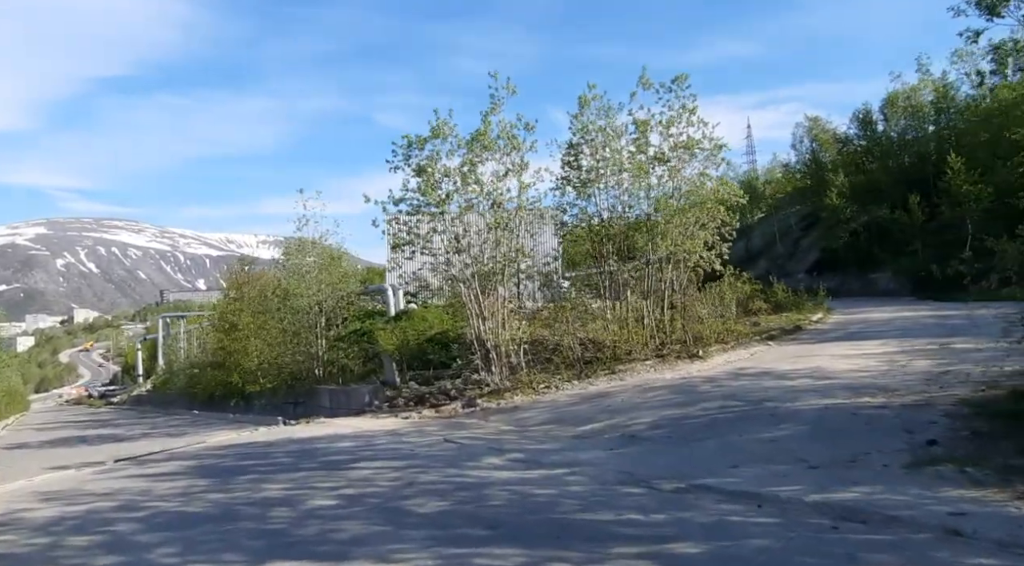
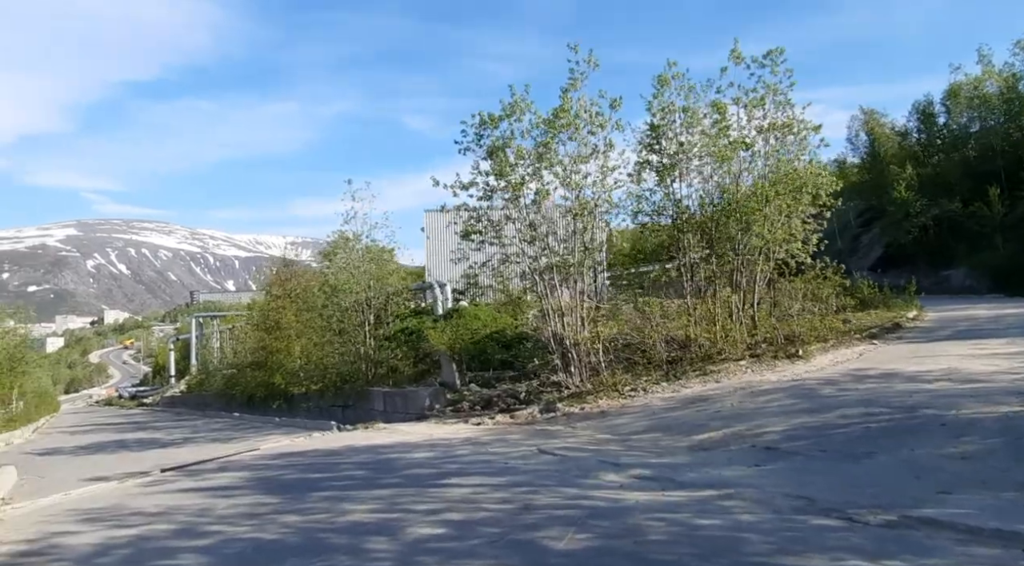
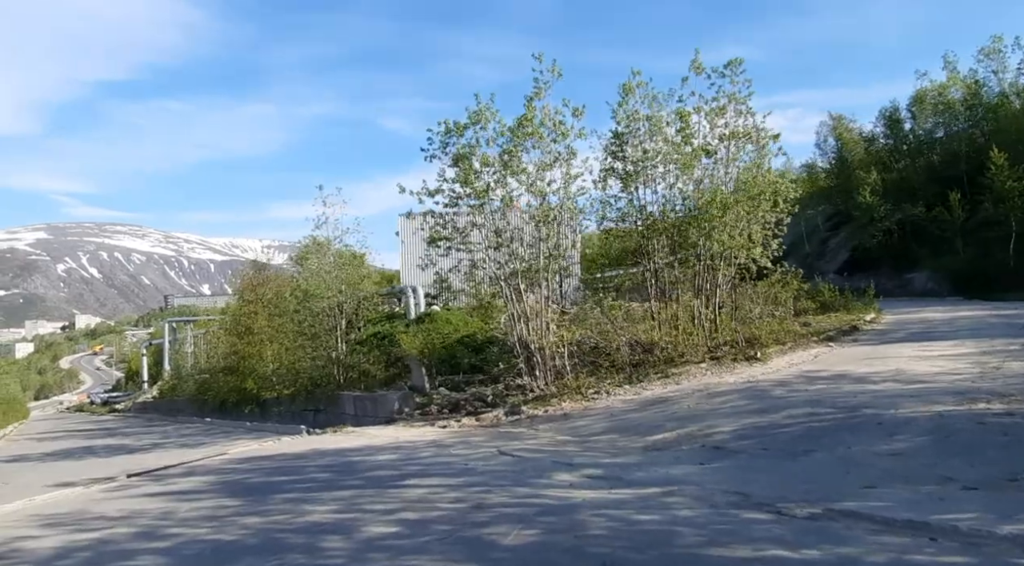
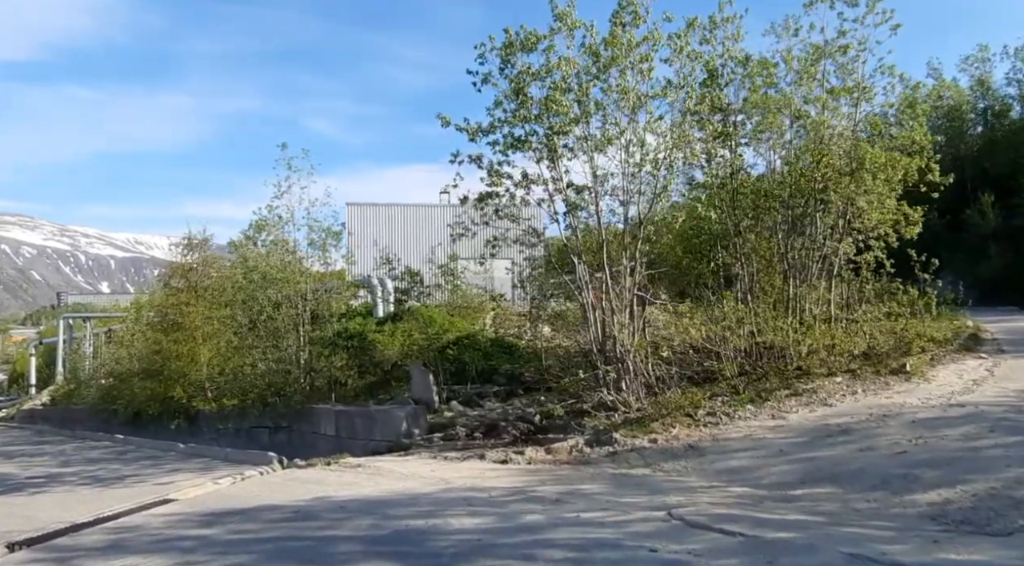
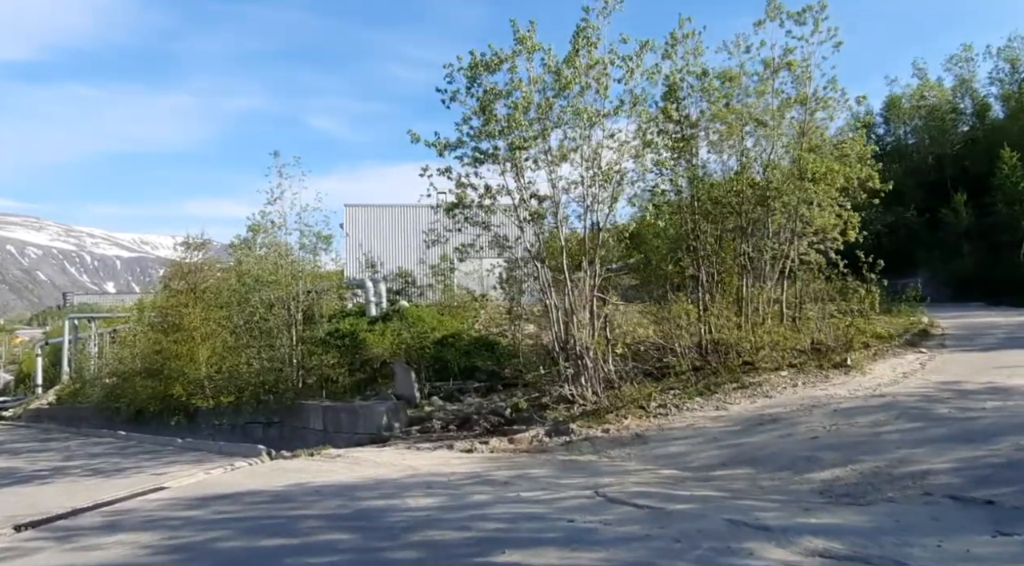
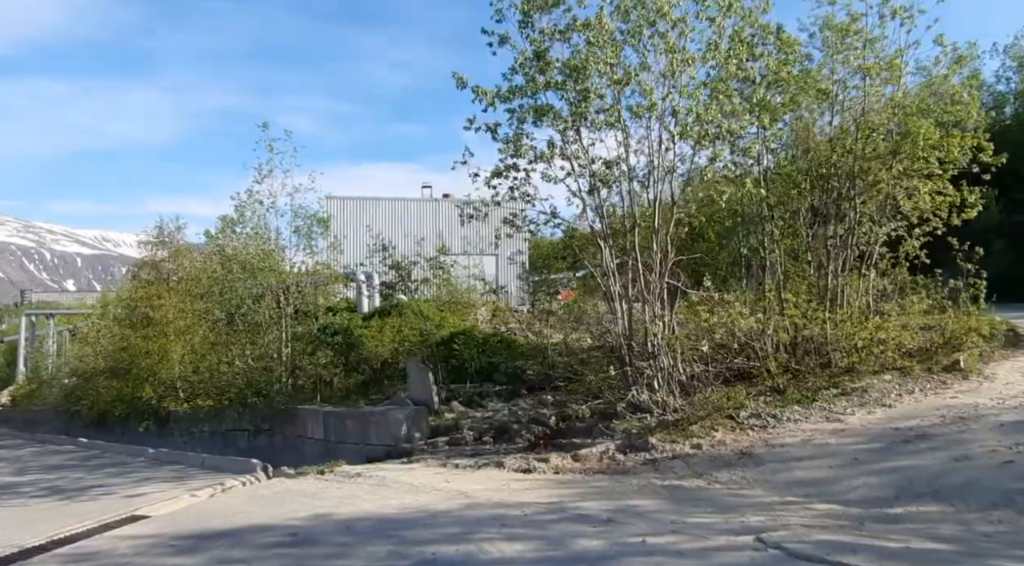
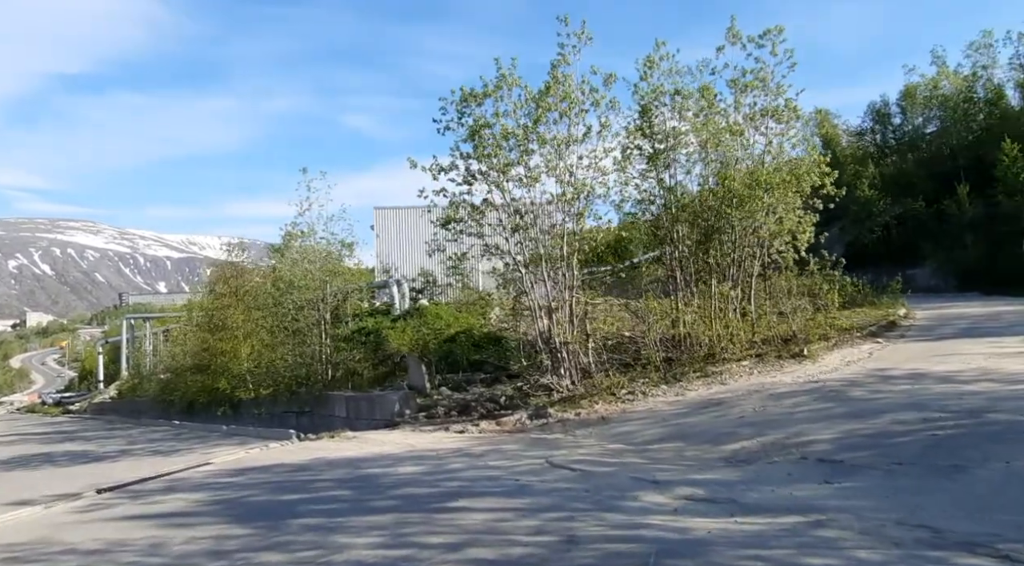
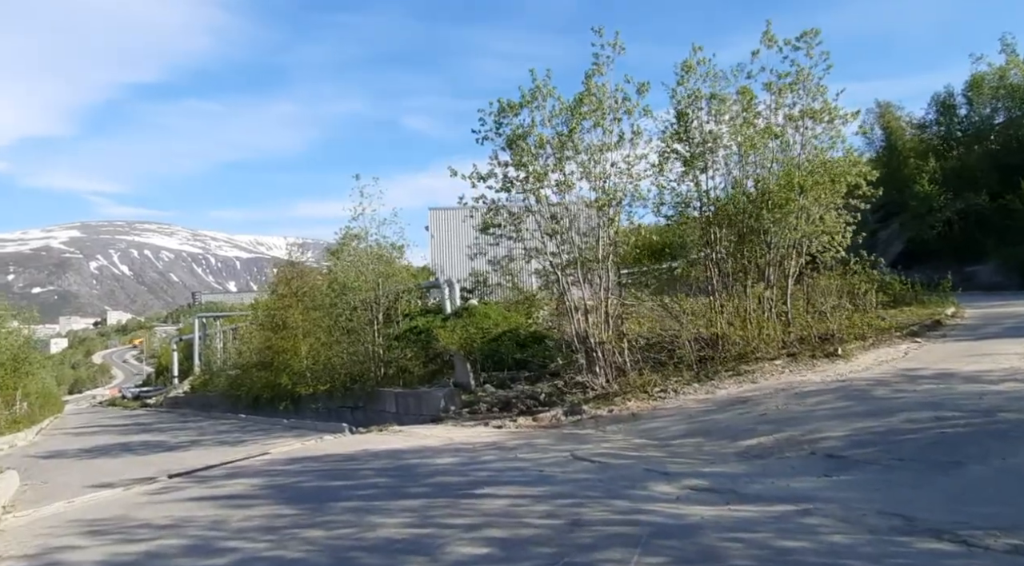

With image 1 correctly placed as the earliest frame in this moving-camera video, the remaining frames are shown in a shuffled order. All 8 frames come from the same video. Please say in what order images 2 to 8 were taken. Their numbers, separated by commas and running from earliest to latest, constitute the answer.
3, 2, 8, 7, 5, 4, 6
